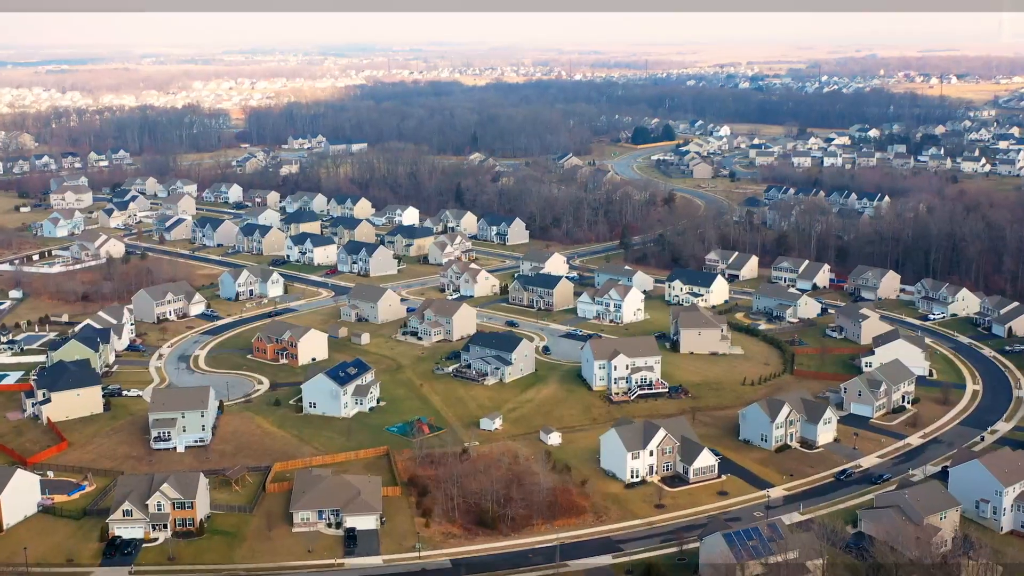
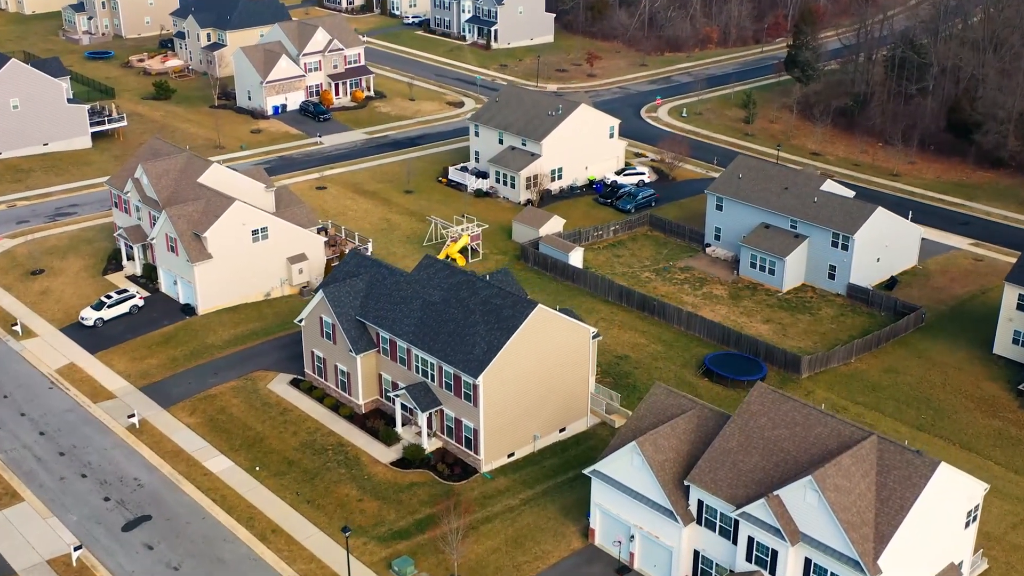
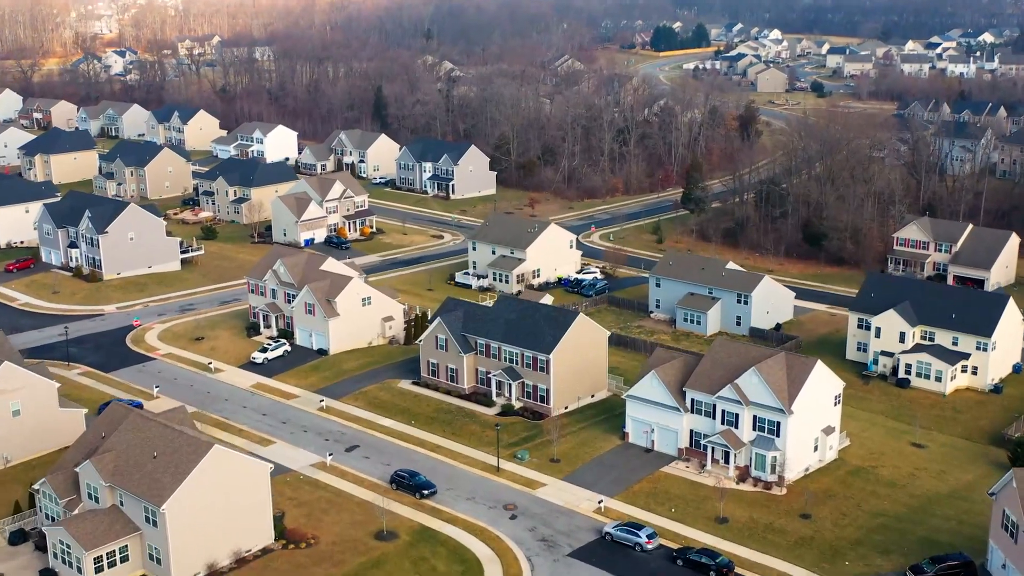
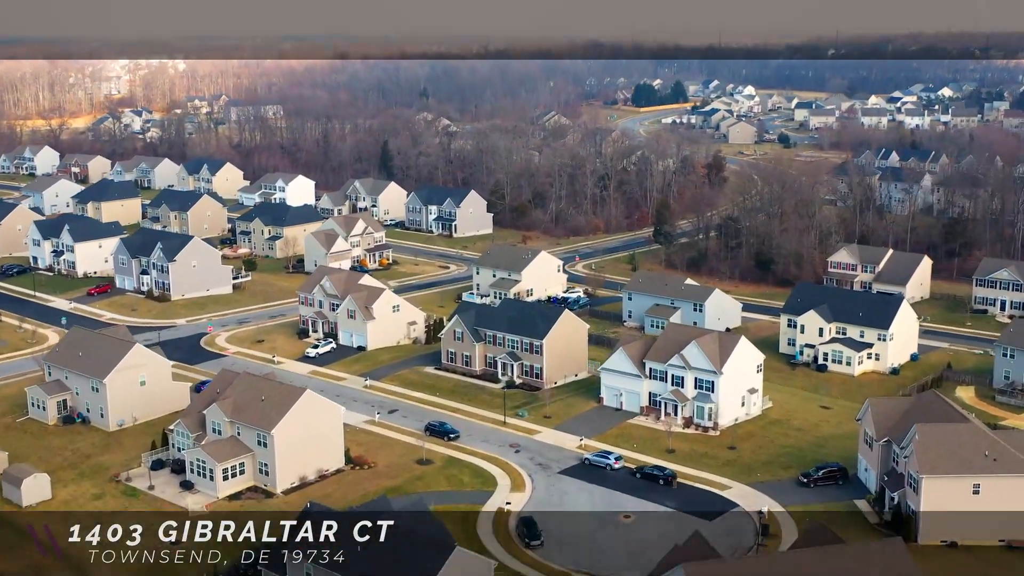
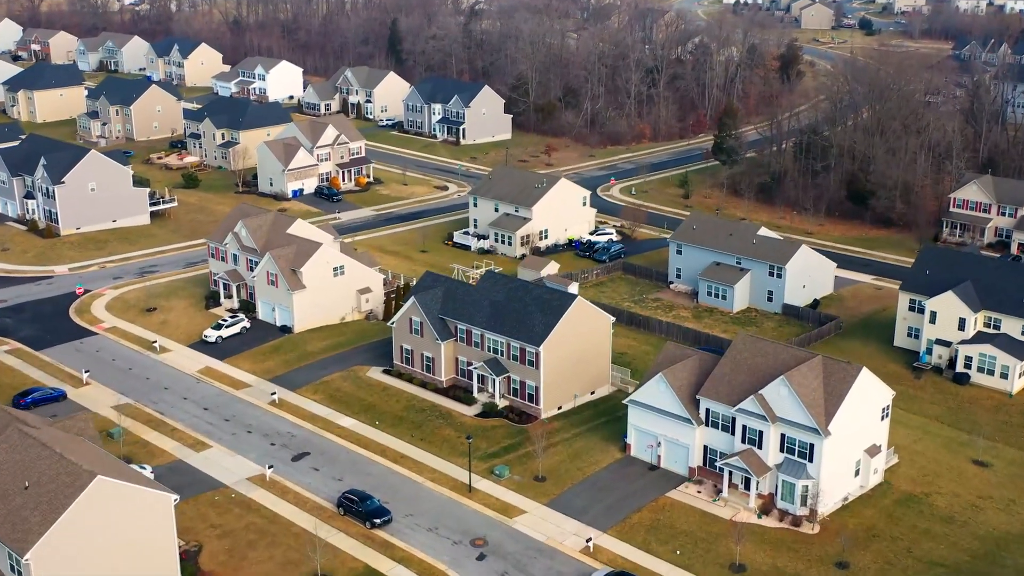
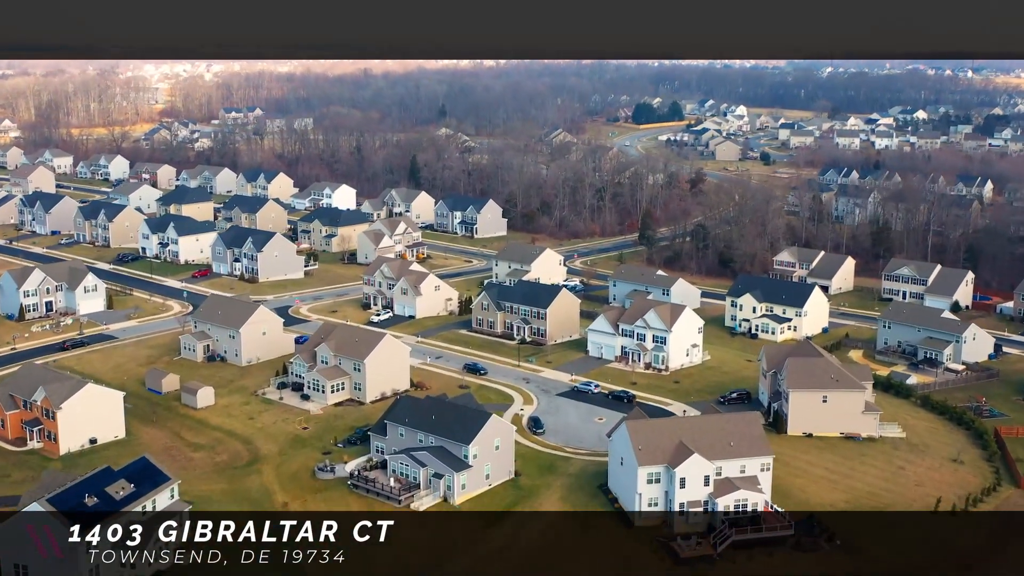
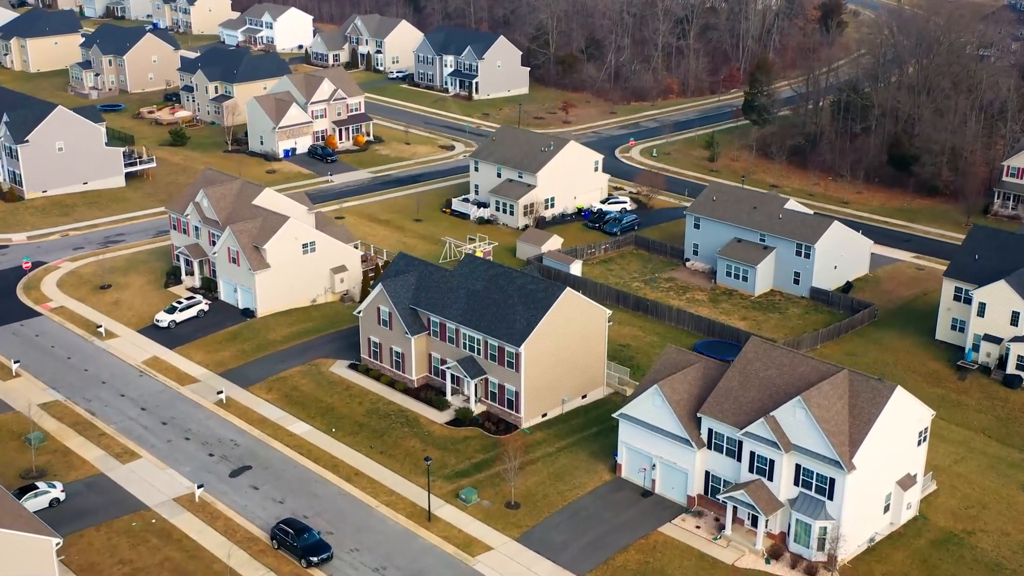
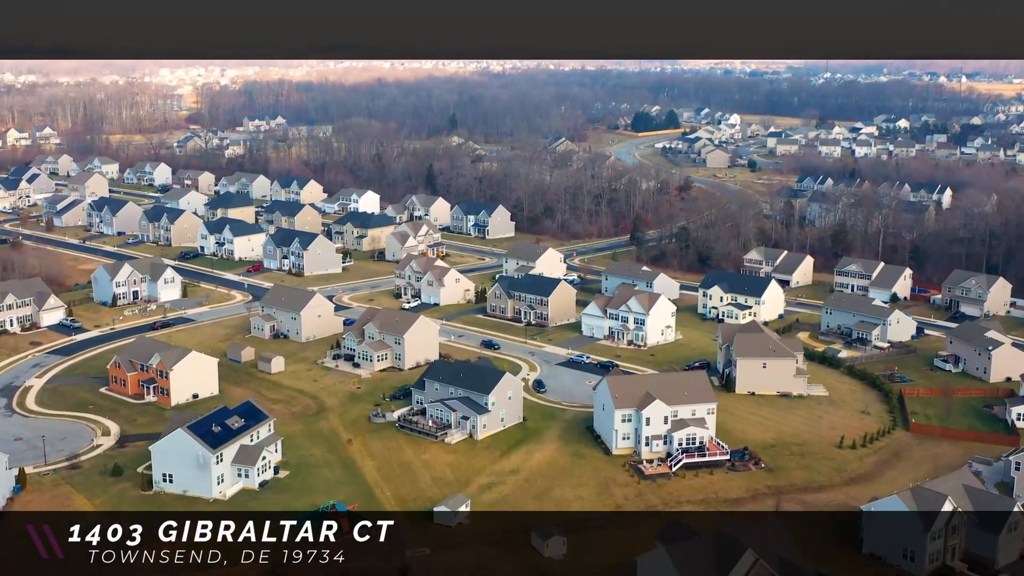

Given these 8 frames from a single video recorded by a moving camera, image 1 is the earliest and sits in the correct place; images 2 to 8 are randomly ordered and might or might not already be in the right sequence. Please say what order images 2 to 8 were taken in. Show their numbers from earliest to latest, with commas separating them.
8, 6, 4, 3, 5, 7, 2
